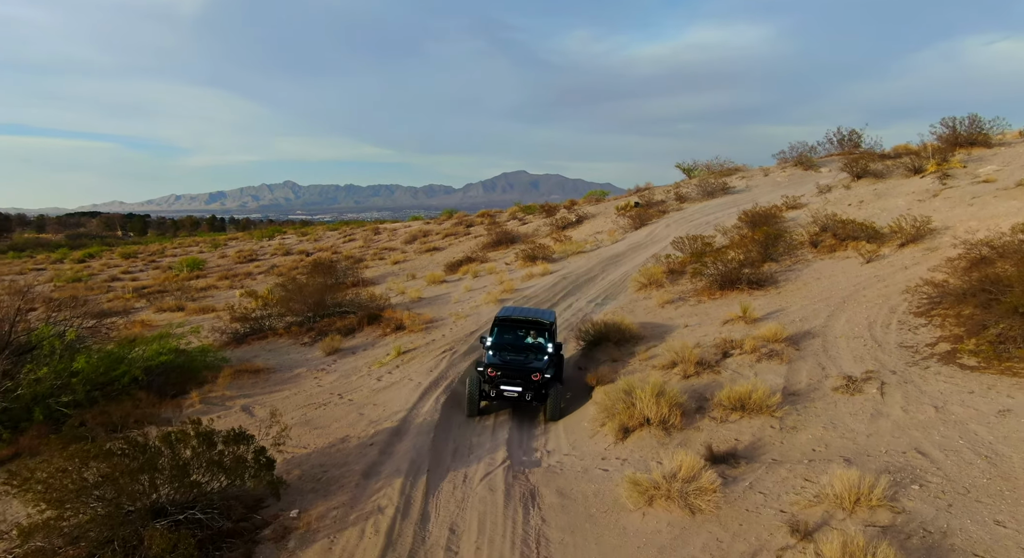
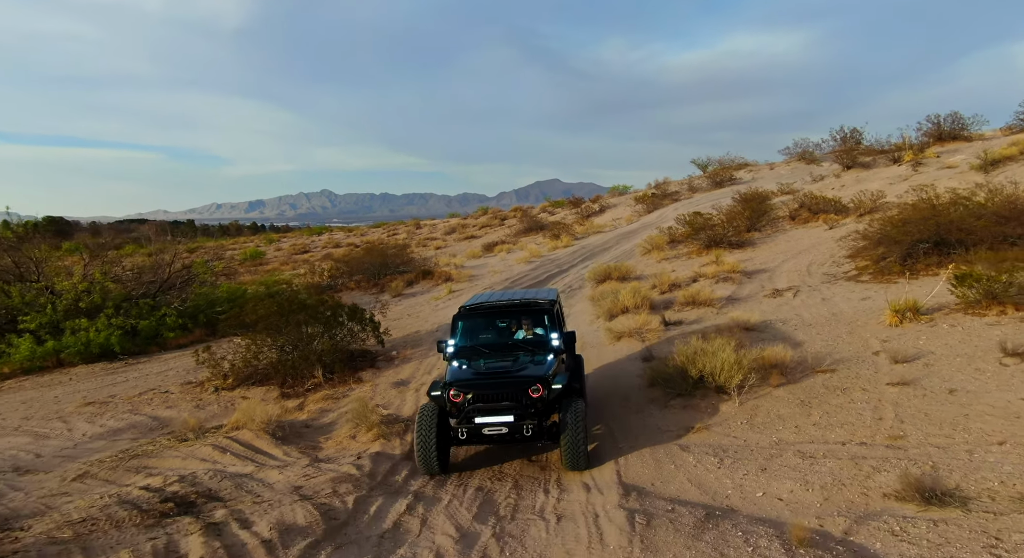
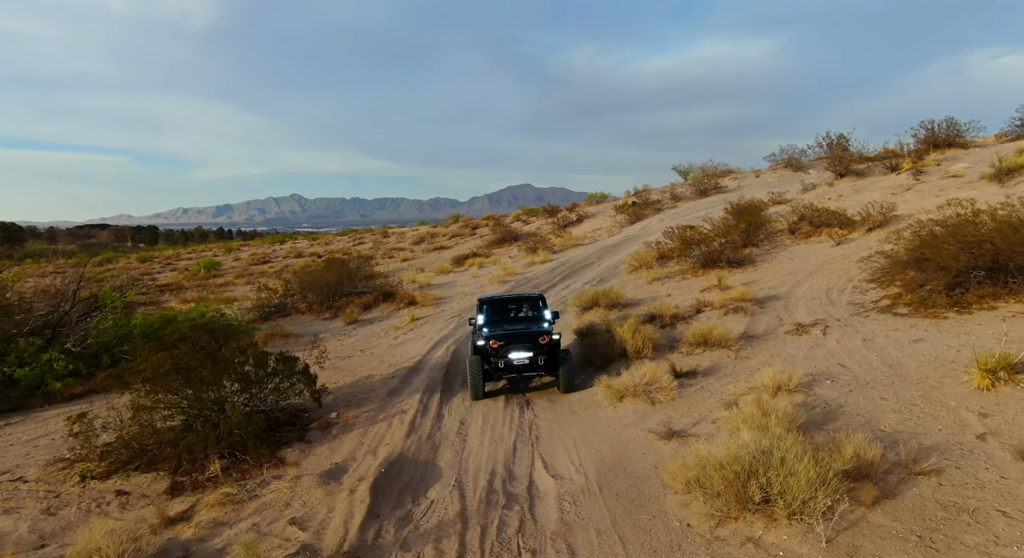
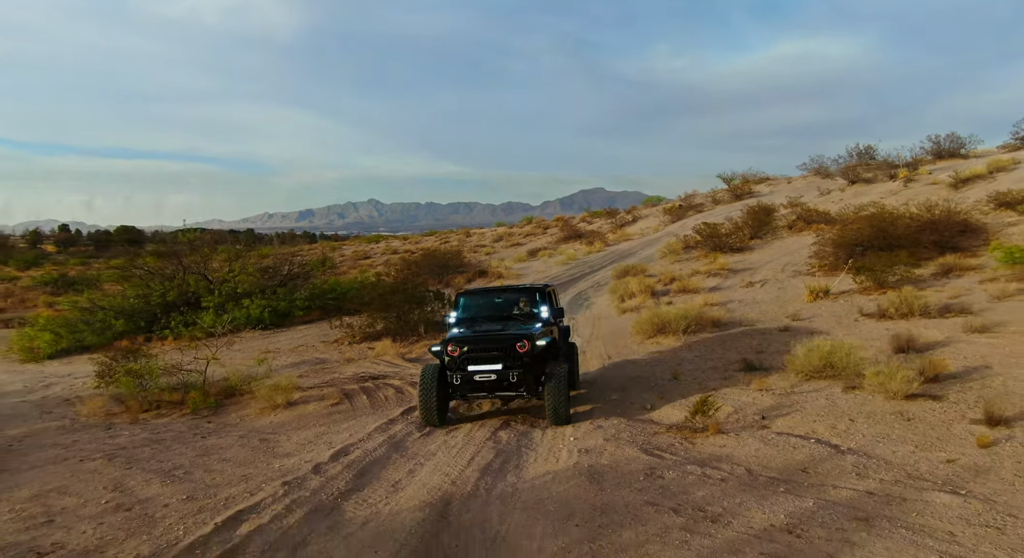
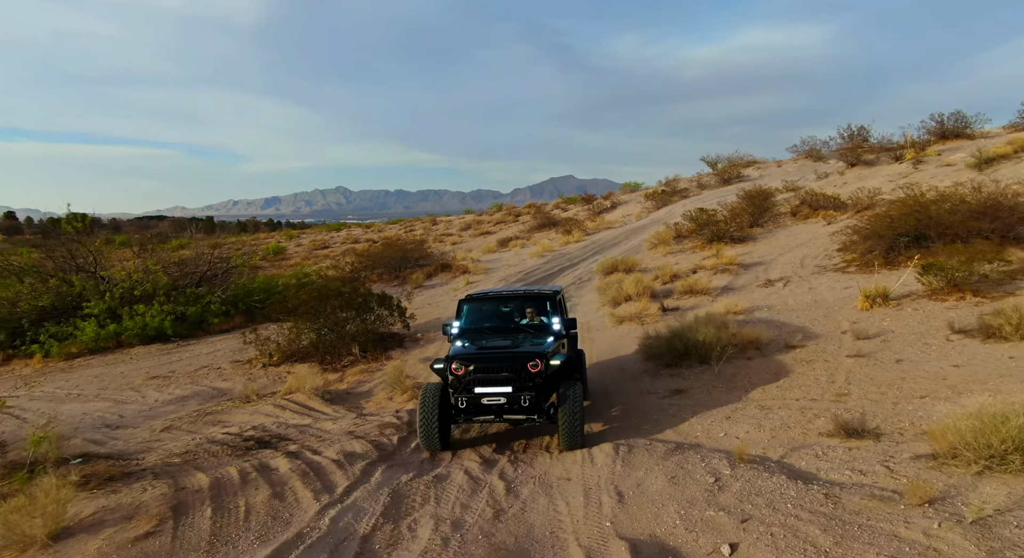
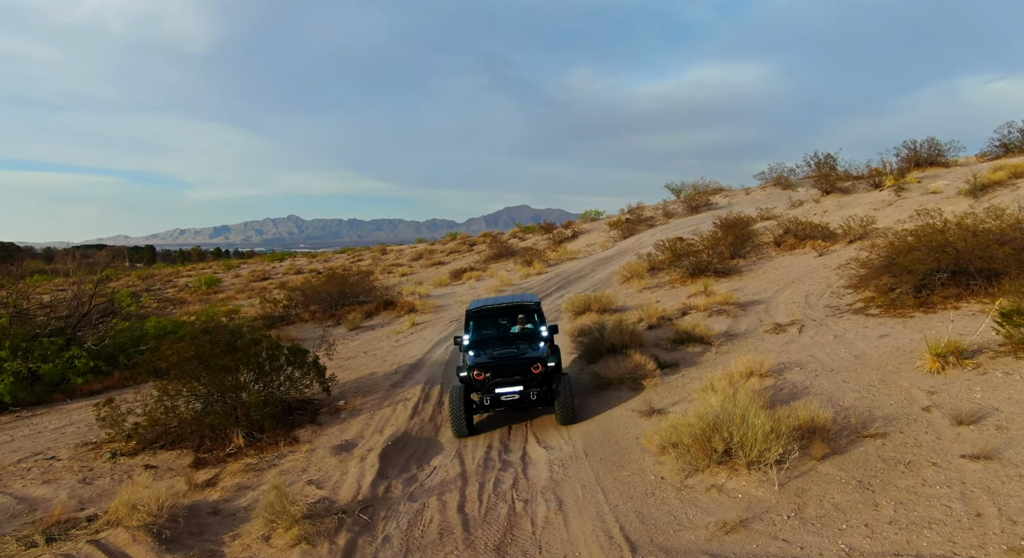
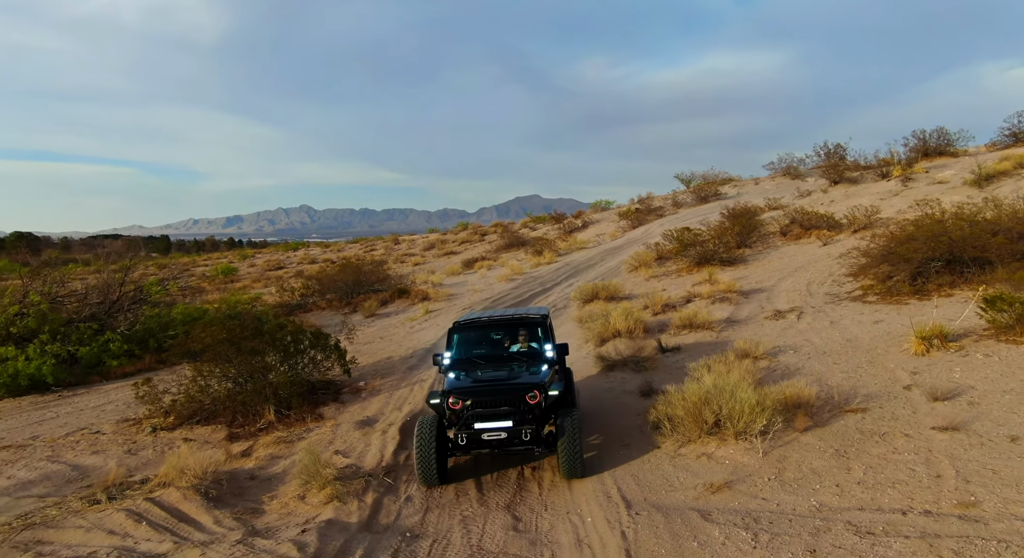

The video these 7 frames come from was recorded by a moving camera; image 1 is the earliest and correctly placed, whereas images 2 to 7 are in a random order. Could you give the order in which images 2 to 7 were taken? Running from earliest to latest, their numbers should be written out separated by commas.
3, 6, 7, 2, 5, 4
